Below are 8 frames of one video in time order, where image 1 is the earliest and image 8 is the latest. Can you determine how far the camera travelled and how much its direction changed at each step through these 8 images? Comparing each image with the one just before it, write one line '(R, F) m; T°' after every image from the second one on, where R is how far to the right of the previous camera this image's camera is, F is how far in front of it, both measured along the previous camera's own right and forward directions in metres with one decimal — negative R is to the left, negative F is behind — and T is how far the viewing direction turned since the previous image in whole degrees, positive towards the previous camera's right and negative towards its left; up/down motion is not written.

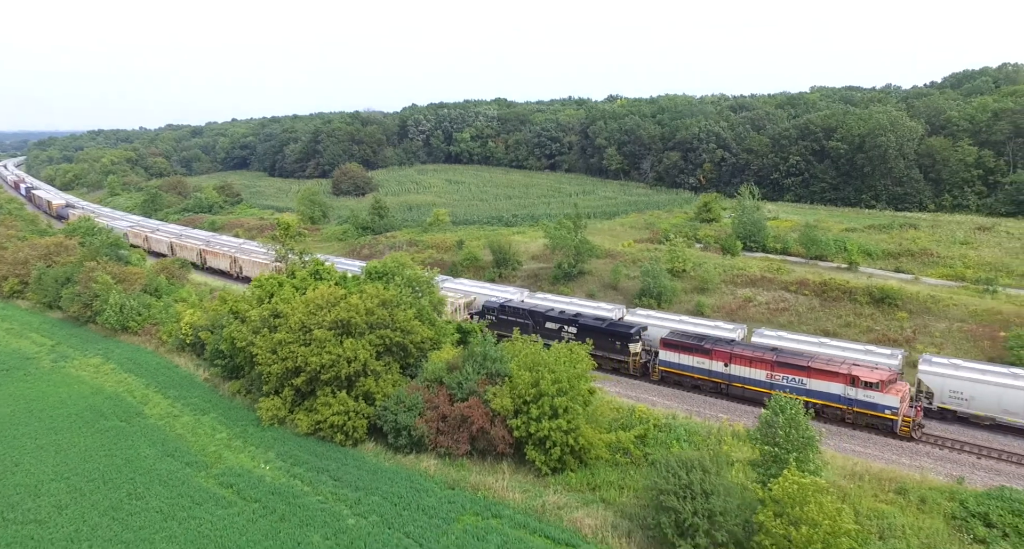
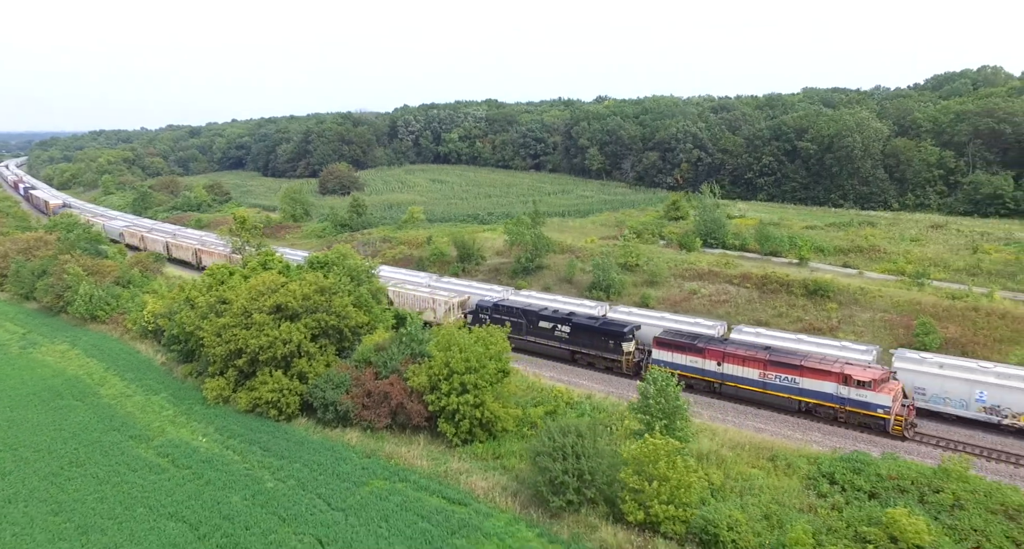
(+3.3, -2.0) m; 0°
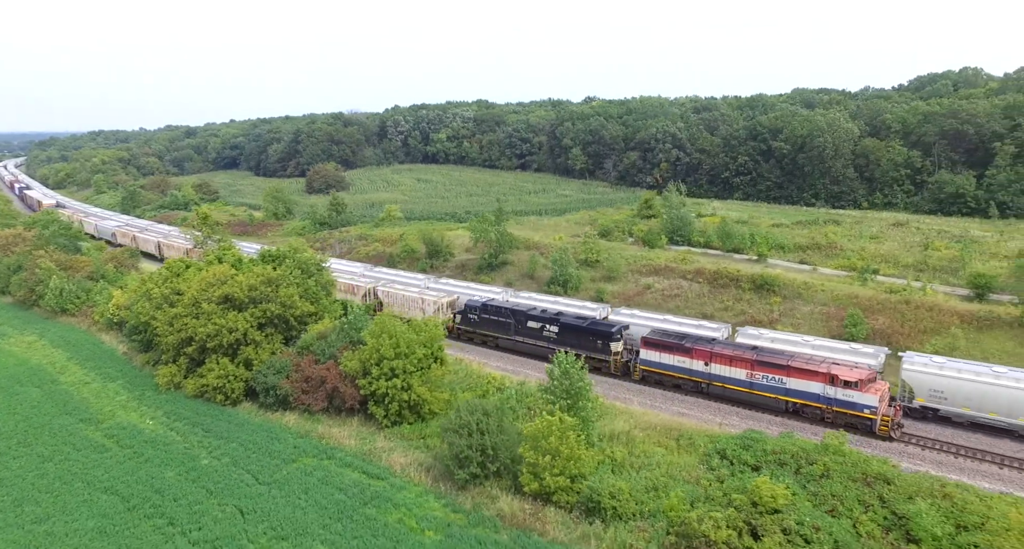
(+2.9, -1.5) m; 0°
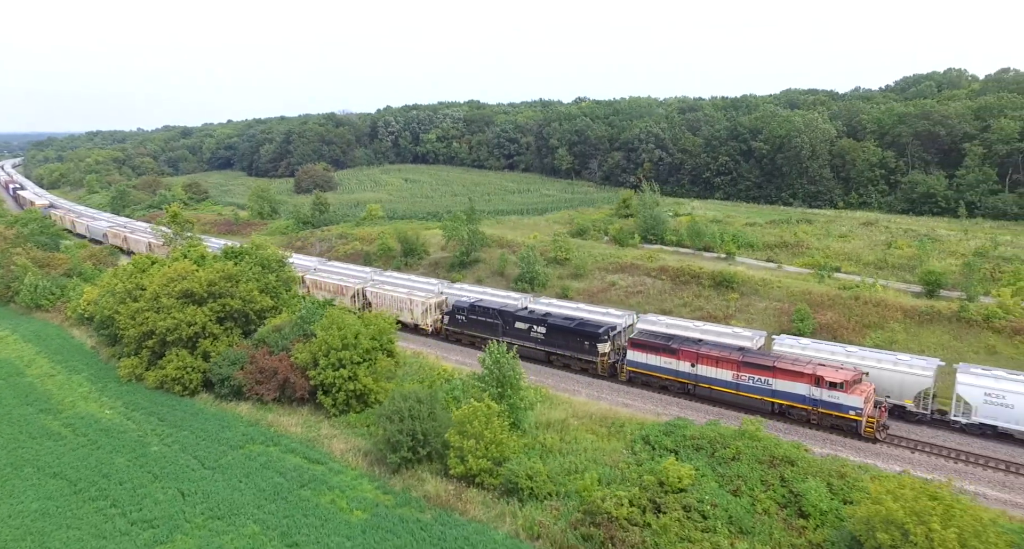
(+2.3, -1.0) m; 0°
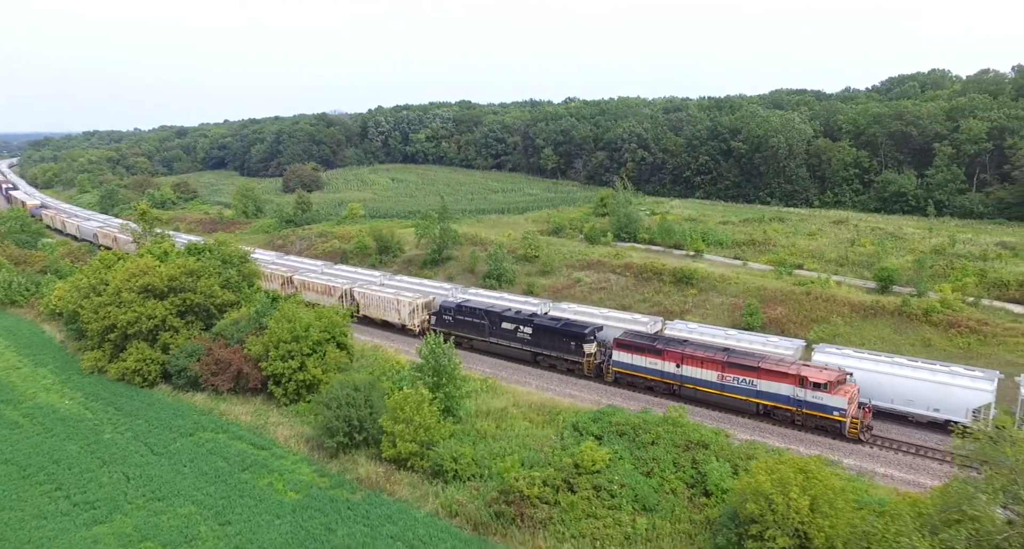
(+2.3, -1.0) m; 0°
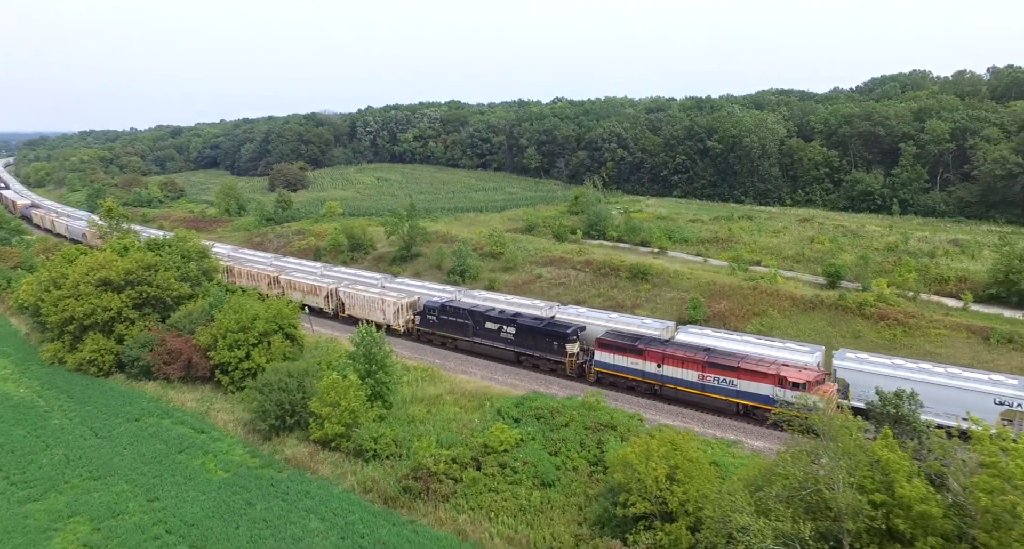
(+2.7, -1.3) m; 0°
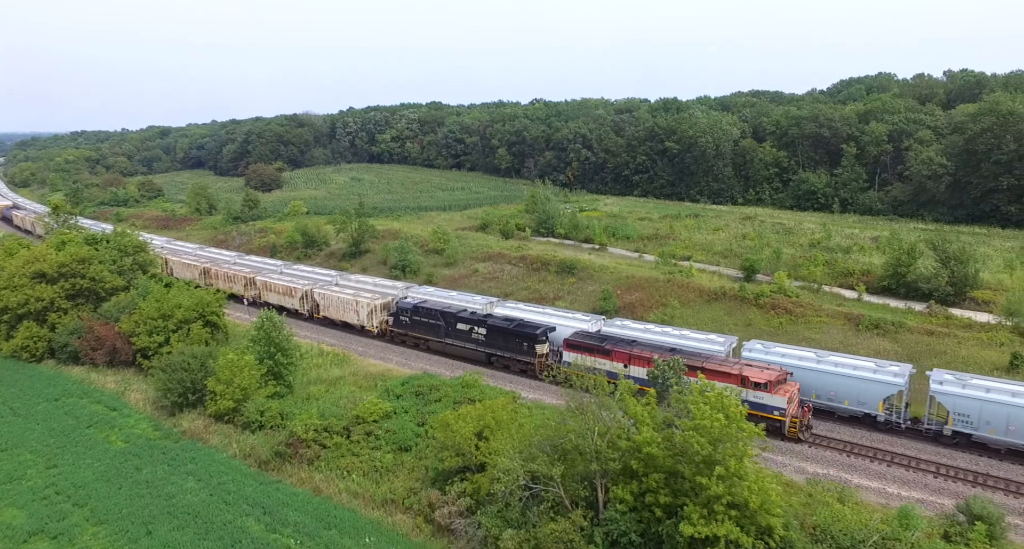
(+4.5, -2.4) m; +1°
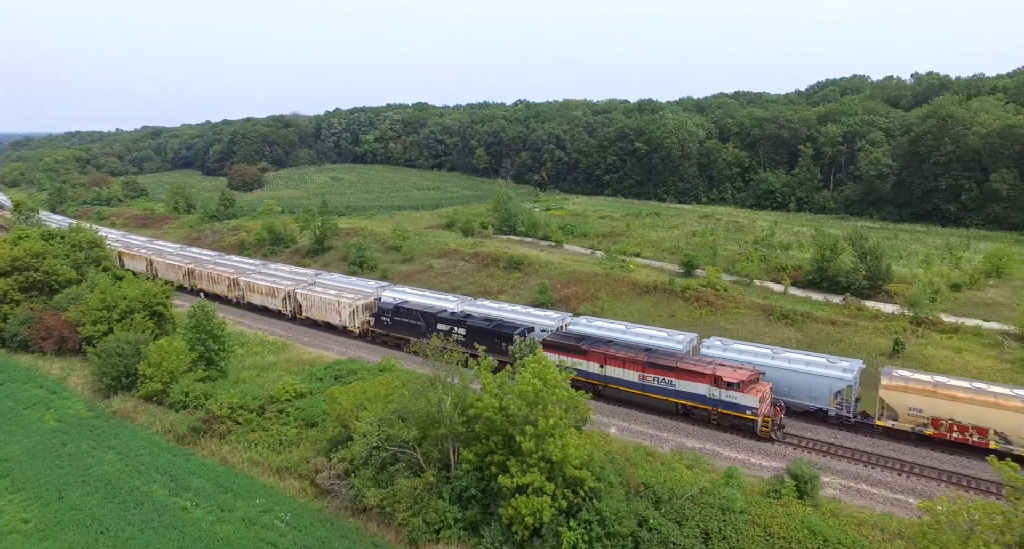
(+3.6, -1.9) m; 0°
